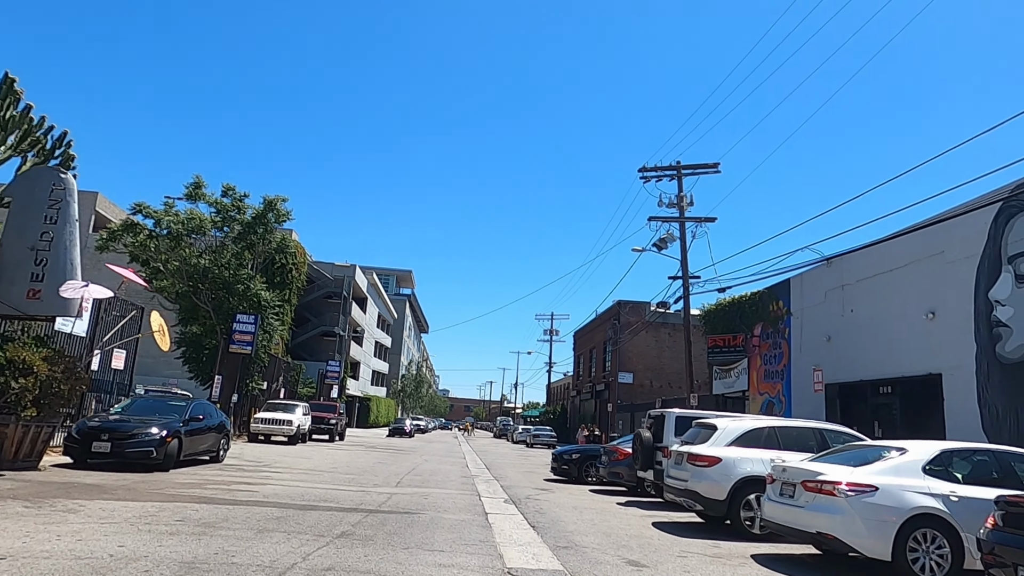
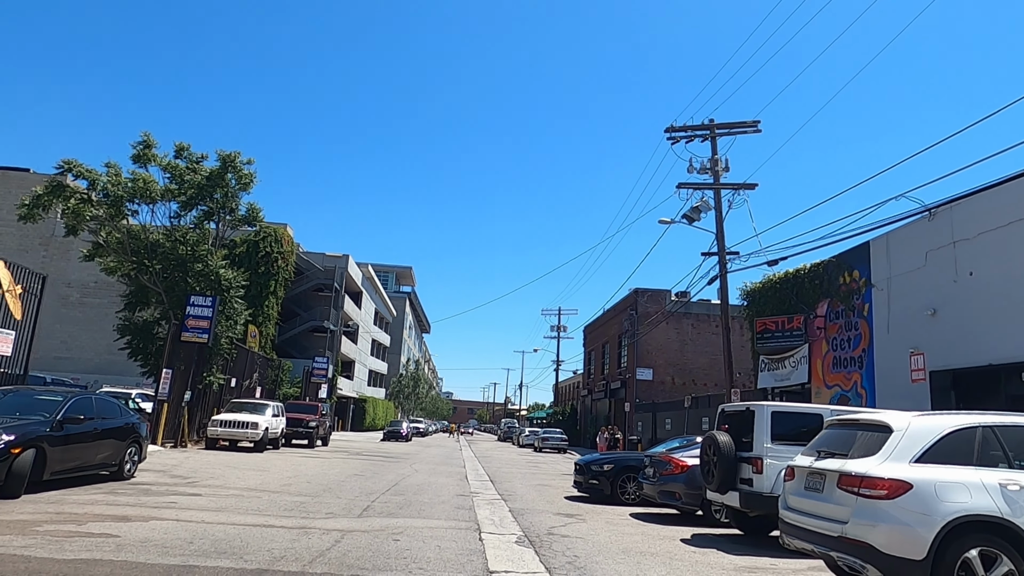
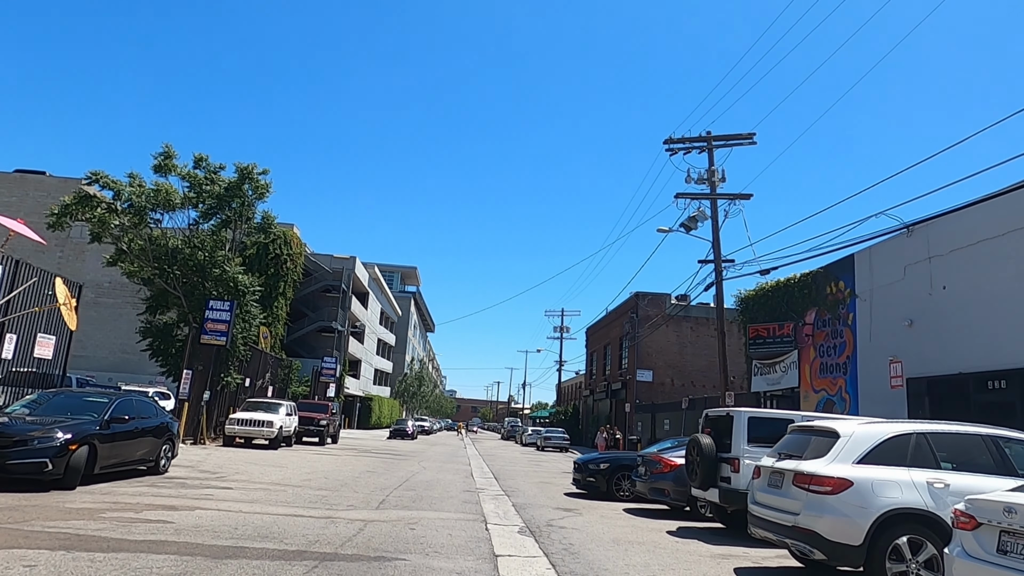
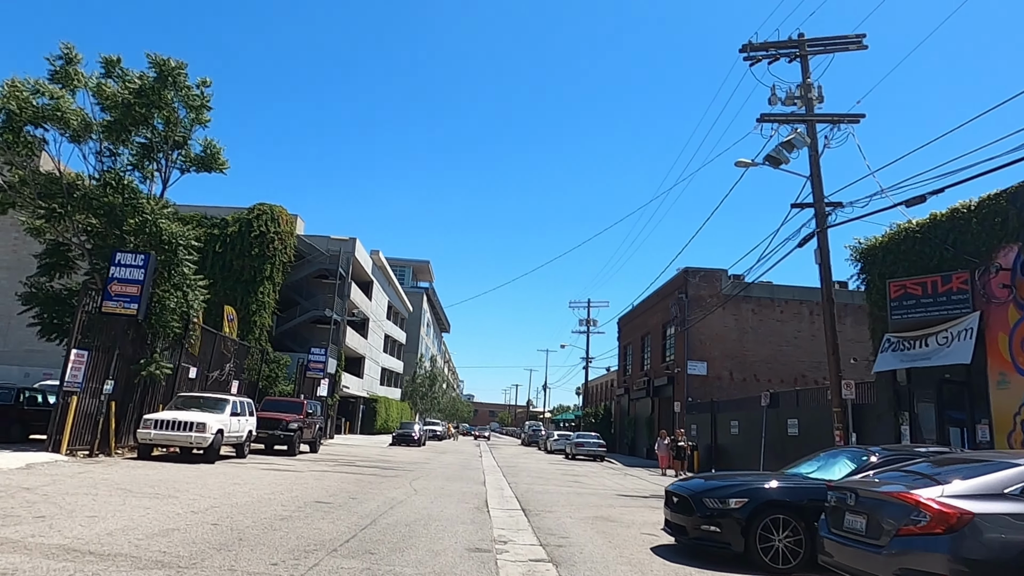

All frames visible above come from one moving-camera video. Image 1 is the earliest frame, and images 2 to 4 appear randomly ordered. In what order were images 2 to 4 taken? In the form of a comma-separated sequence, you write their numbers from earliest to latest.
3, 2, 4
